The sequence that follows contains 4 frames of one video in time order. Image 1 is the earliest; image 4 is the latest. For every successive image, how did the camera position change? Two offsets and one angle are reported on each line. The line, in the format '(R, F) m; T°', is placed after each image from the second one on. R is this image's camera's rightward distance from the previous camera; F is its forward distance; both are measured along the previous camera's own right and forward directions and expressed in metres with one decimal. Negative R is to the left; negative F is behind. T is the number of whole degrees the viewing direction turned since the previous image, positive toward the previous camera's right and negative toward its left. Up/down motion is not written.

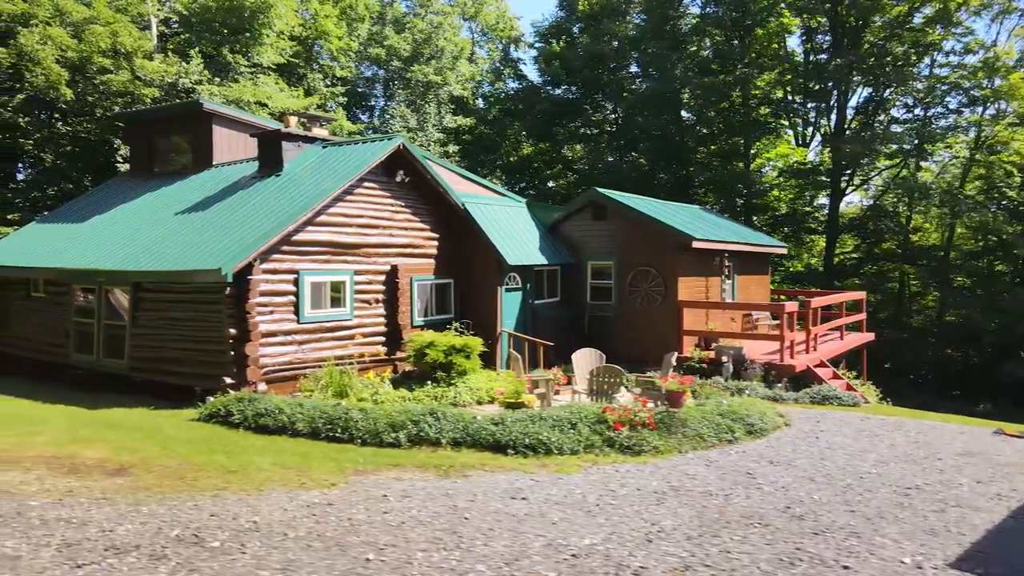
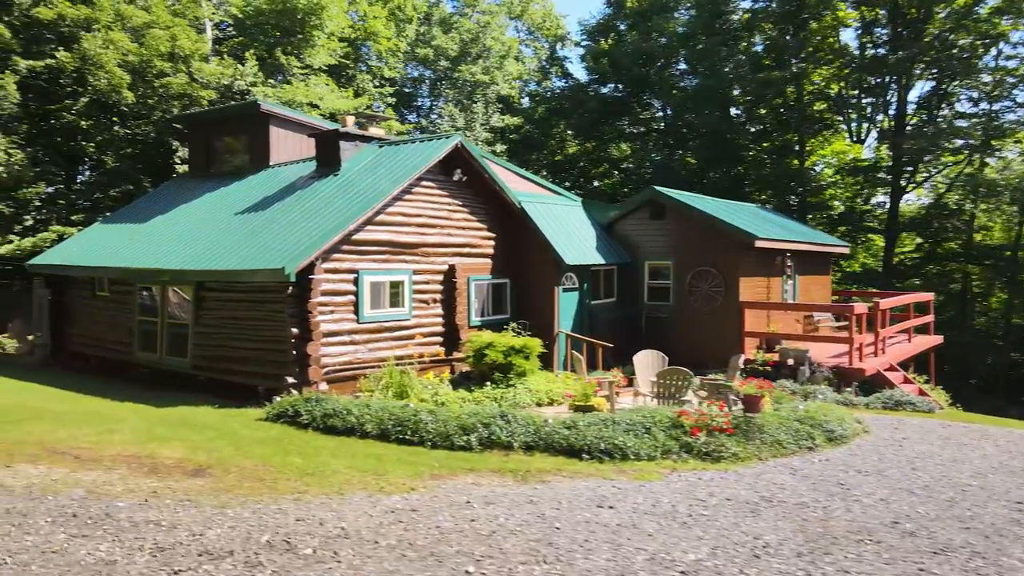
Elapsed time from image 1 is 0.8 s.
(-0.4, +0.2) m; -3°
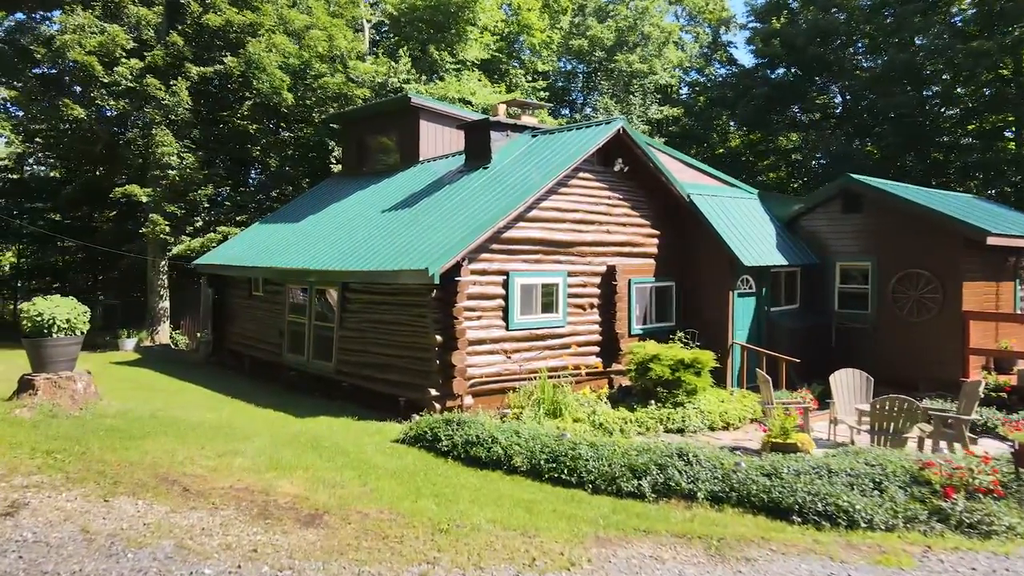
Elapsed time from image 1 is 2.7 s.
(-0.3, +1.5) m; -11°
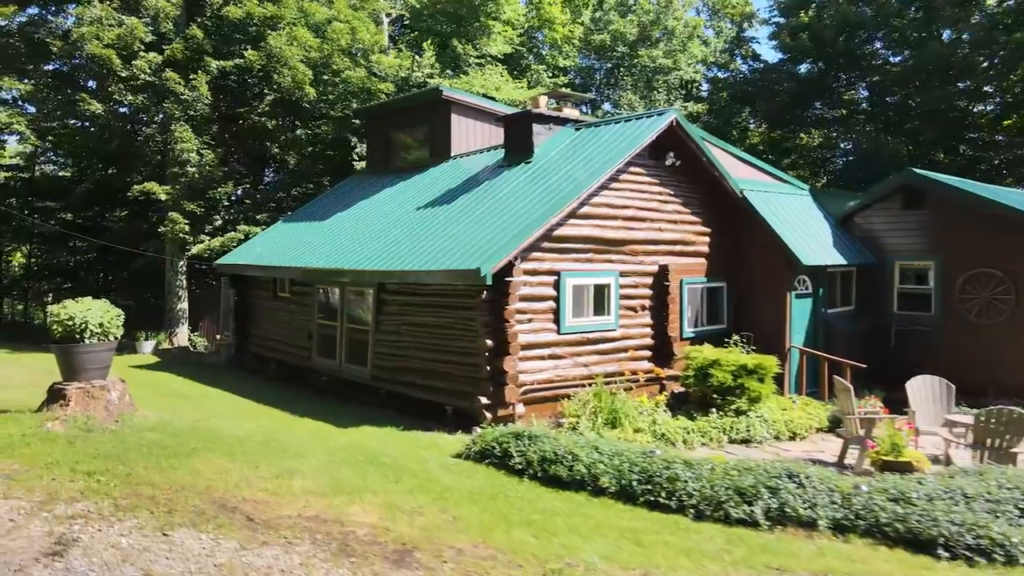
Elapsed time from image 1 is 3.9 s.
(-0.7, +0.7) m; 0°
